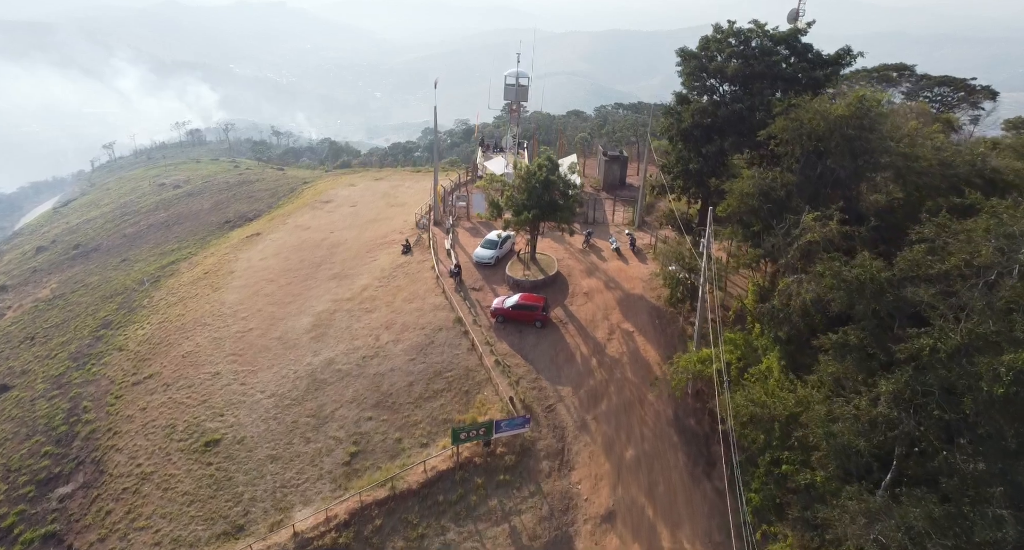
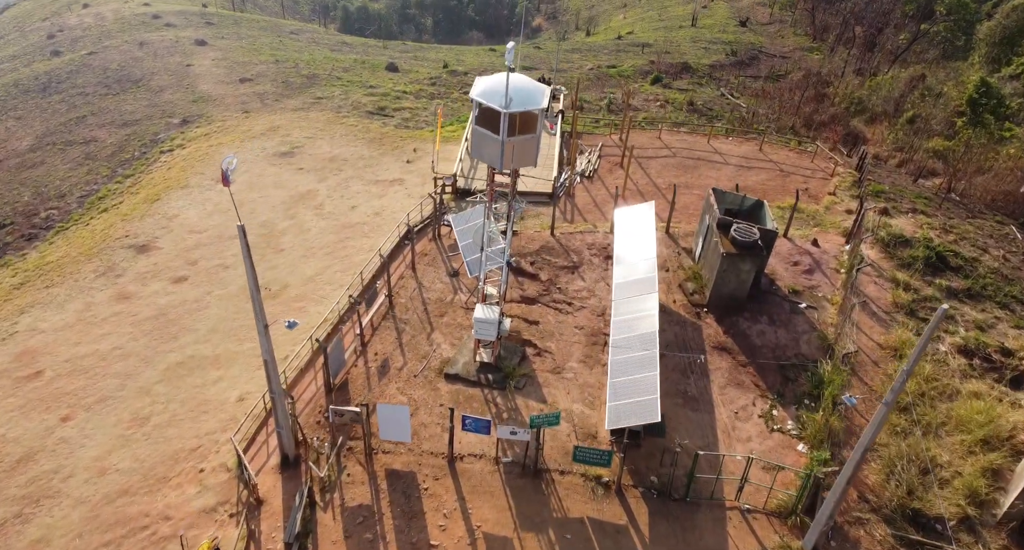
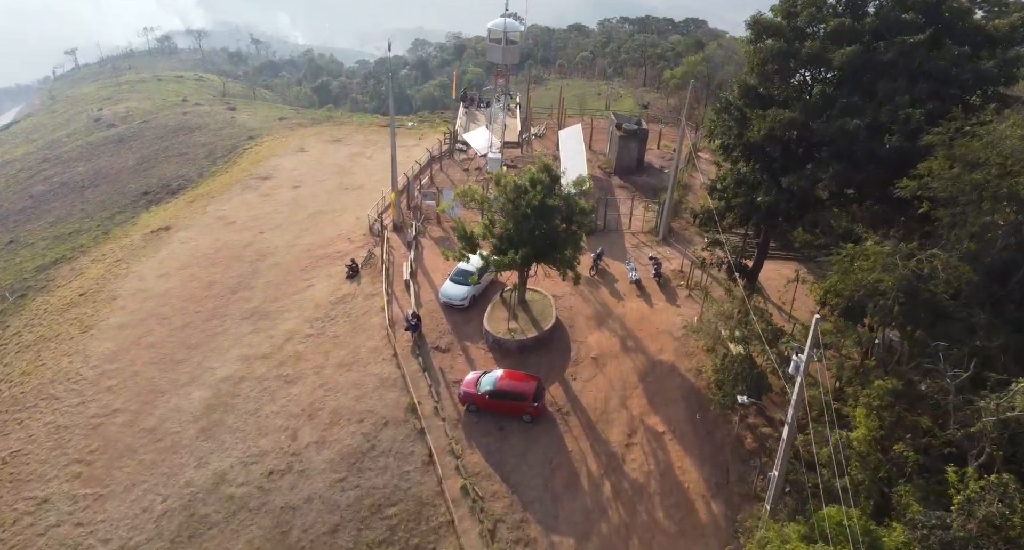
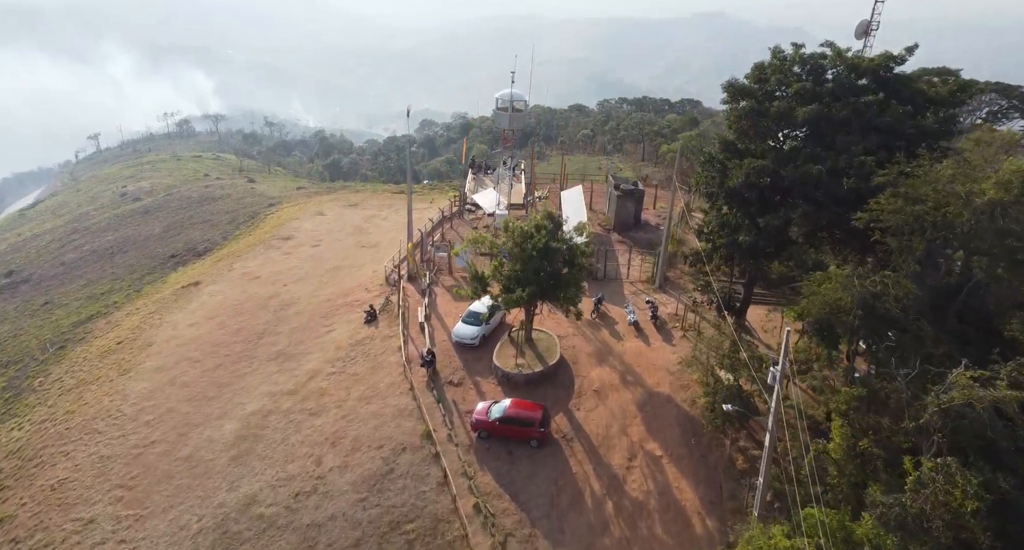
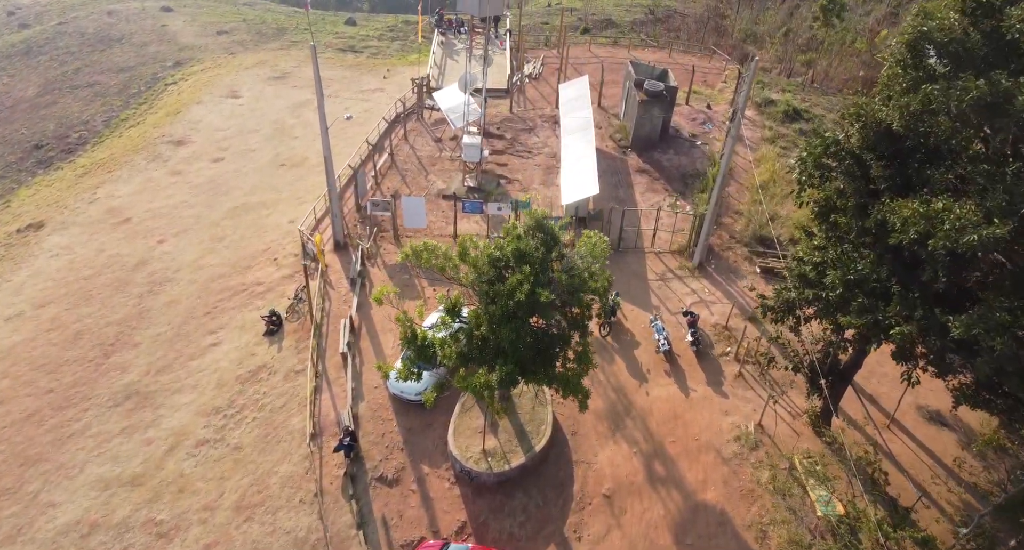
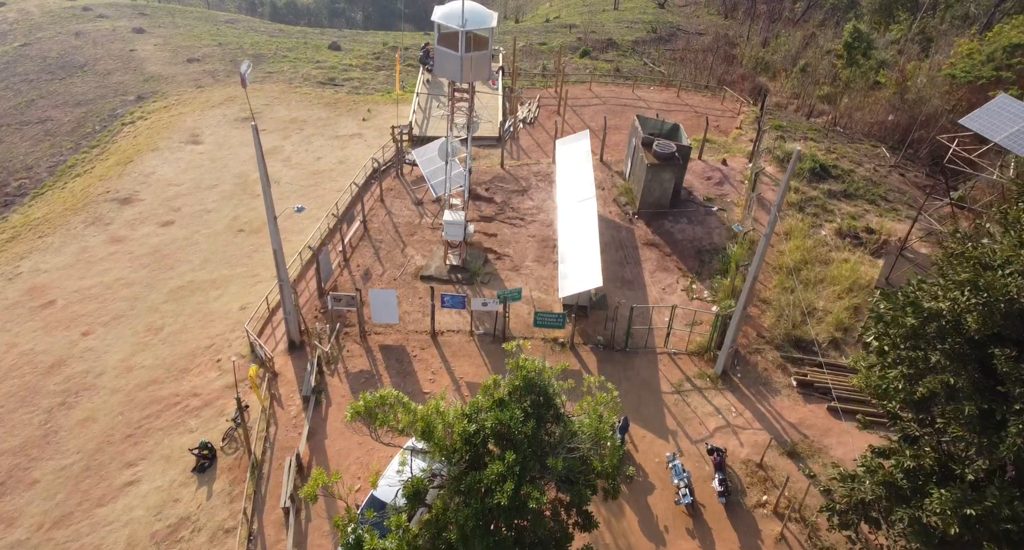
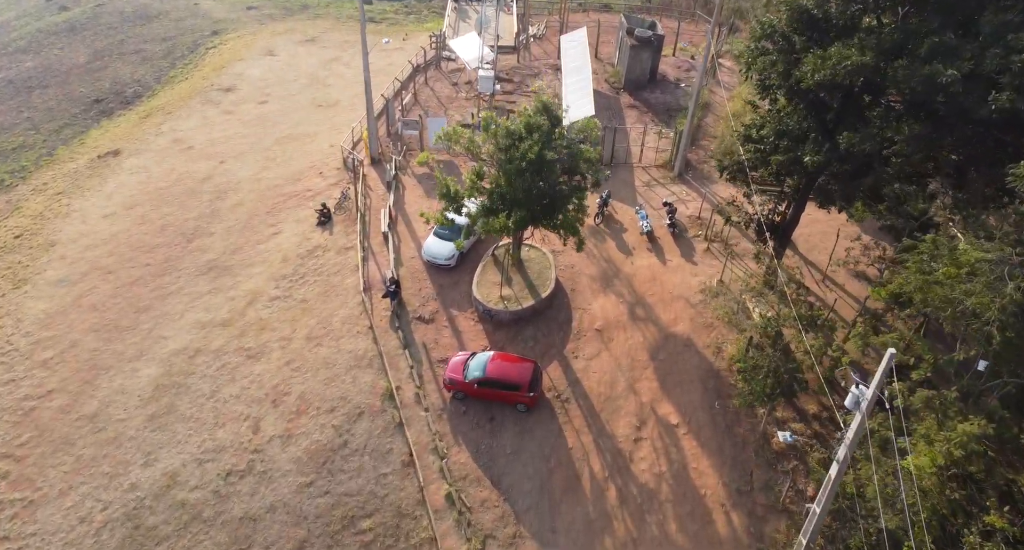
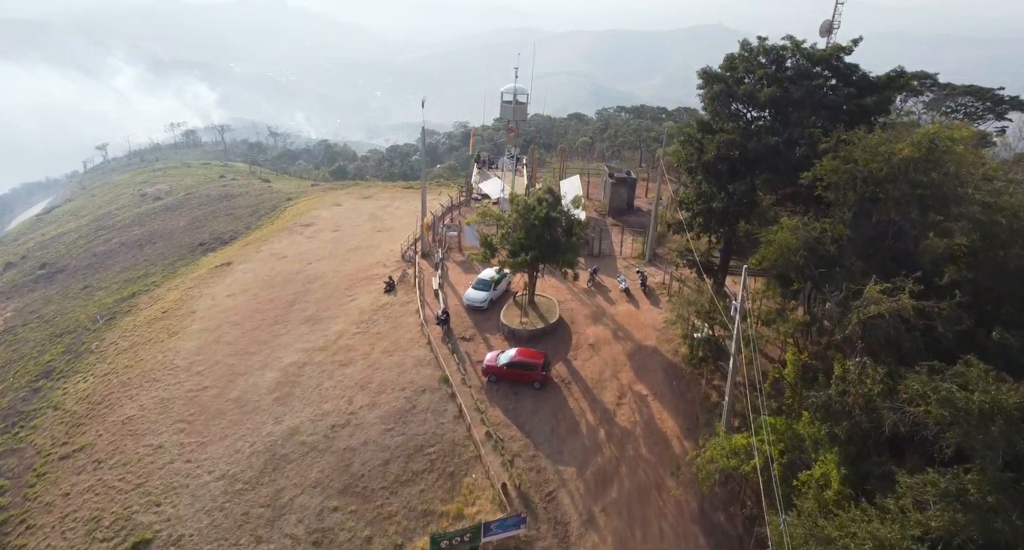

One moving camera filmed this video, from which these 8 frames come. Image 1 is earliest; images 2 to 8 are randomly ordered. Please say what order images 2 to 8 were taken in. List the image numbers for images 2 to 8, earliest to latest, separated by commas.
8, 4, 3, 7, 5, 6, 2
